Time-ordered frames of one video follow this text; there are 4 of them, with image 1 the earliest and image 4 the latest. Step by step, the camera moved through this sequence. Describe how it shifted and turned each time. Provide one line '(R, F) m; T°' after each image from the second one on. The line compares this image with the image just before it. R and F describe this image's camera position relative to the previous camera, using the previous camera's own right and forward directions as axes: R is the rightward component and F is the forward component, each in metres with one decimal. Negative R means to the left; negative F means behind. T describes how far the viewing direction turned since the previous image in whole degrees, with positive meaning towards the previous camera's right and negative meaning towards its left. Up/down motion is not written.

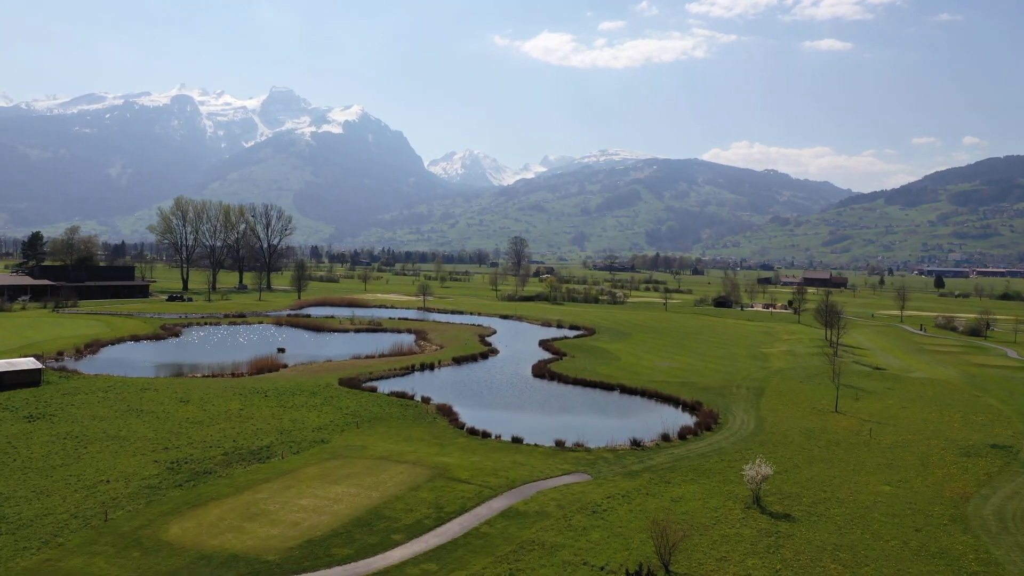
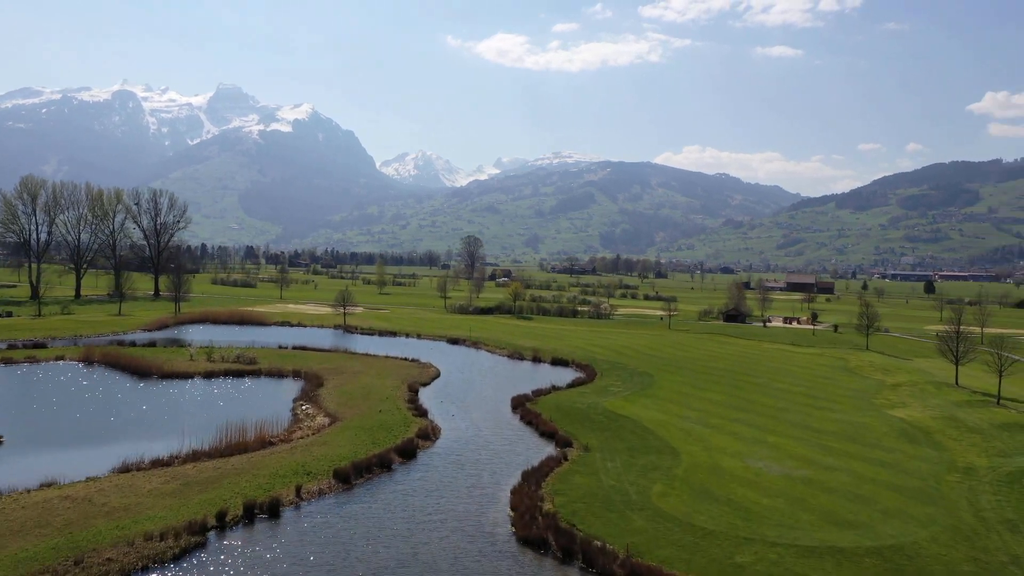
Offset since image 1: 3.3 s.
(0.0, +35.2) m; +3°
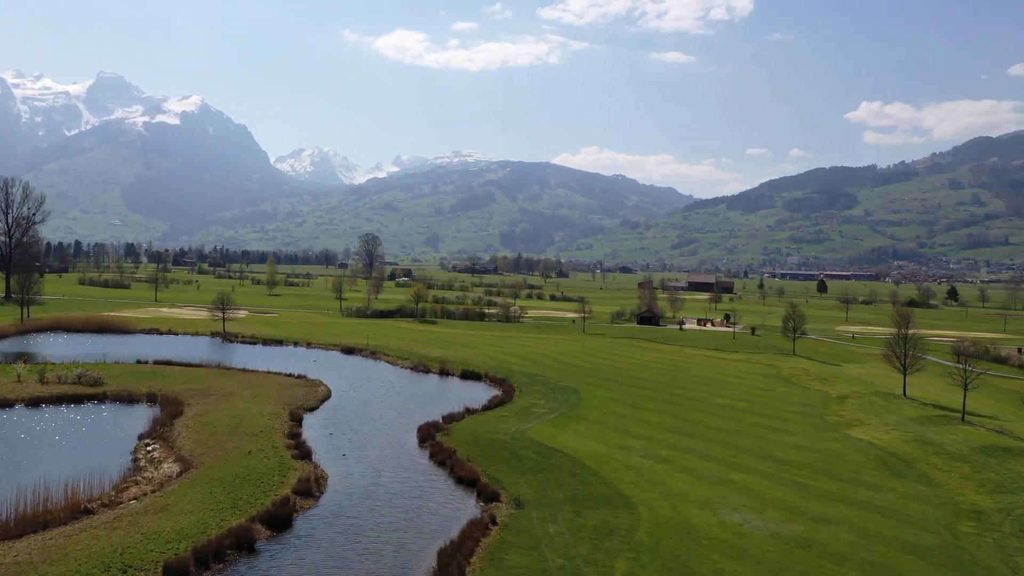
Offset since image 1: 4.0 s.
(-0.3, +8.4) m; +7°
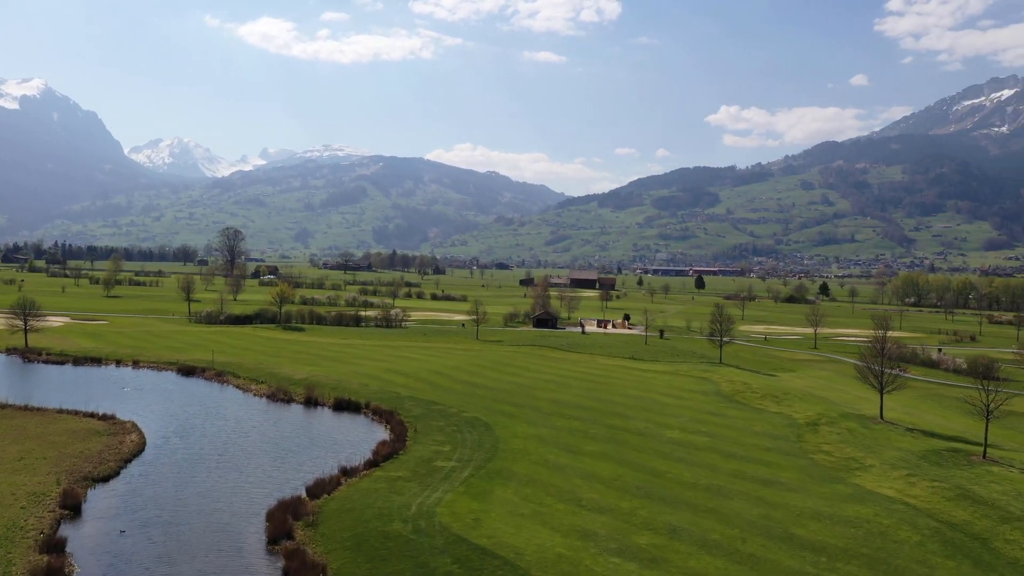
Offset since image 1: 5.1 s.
(-0.8, +13.1) m; +9°
